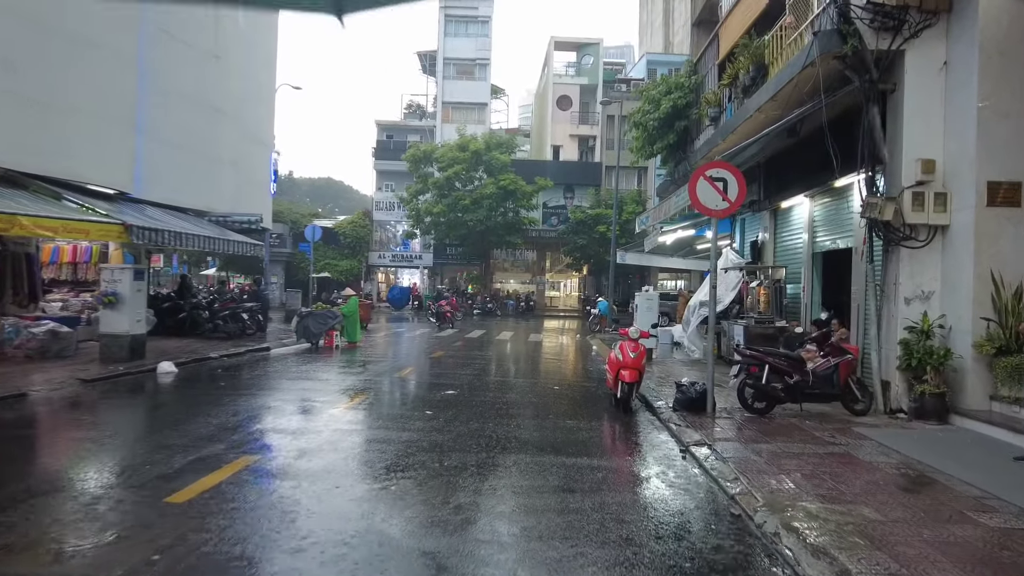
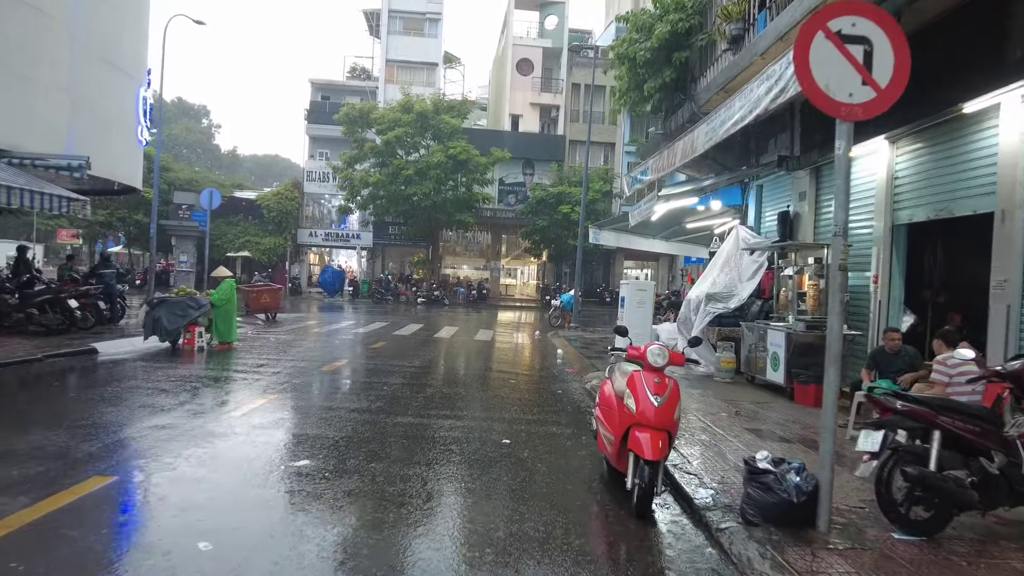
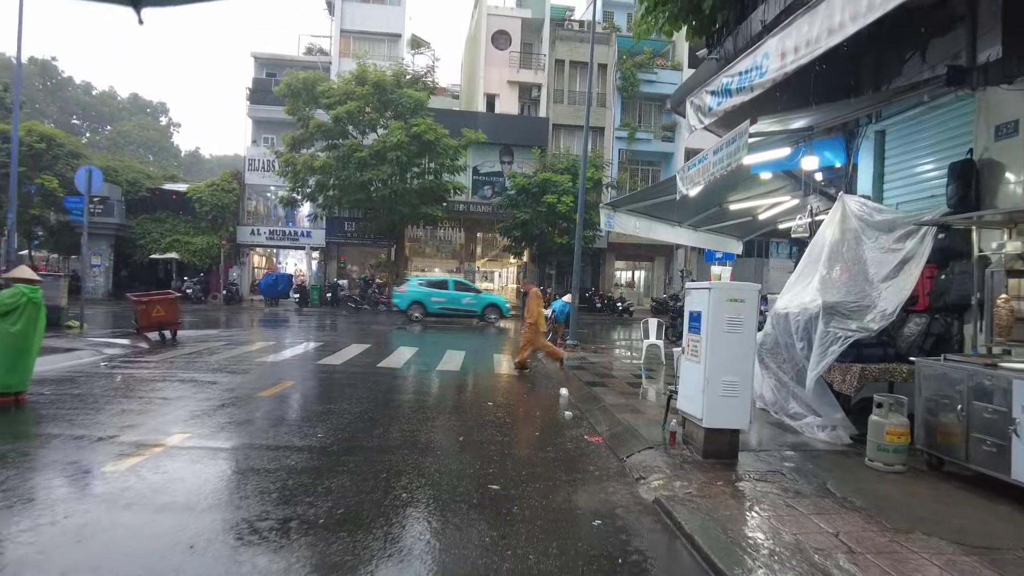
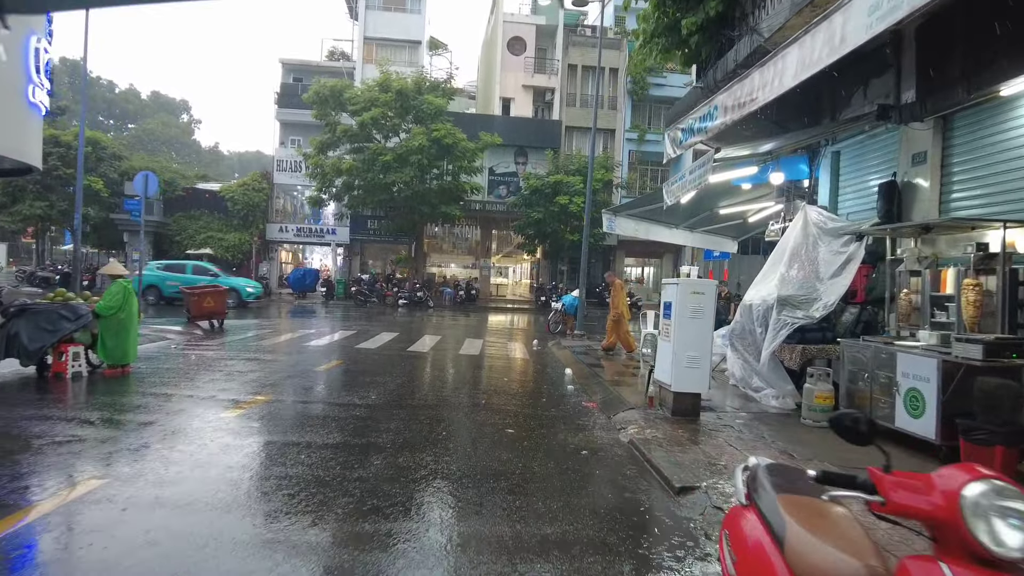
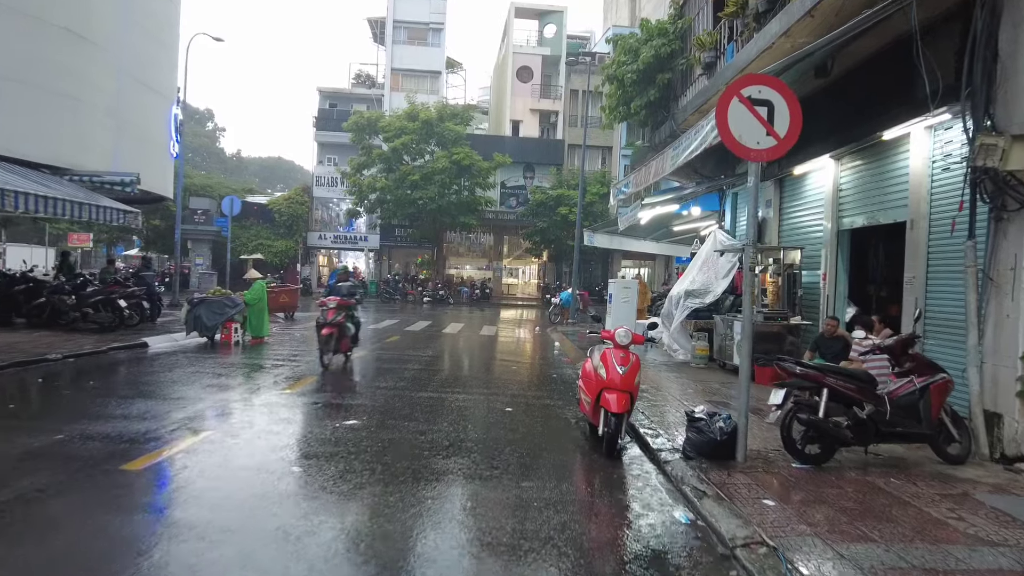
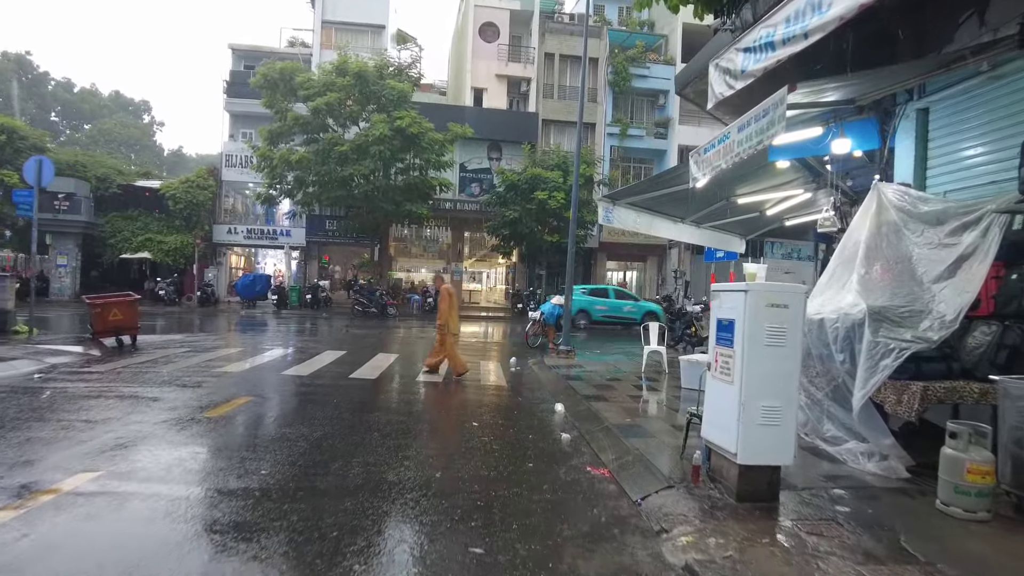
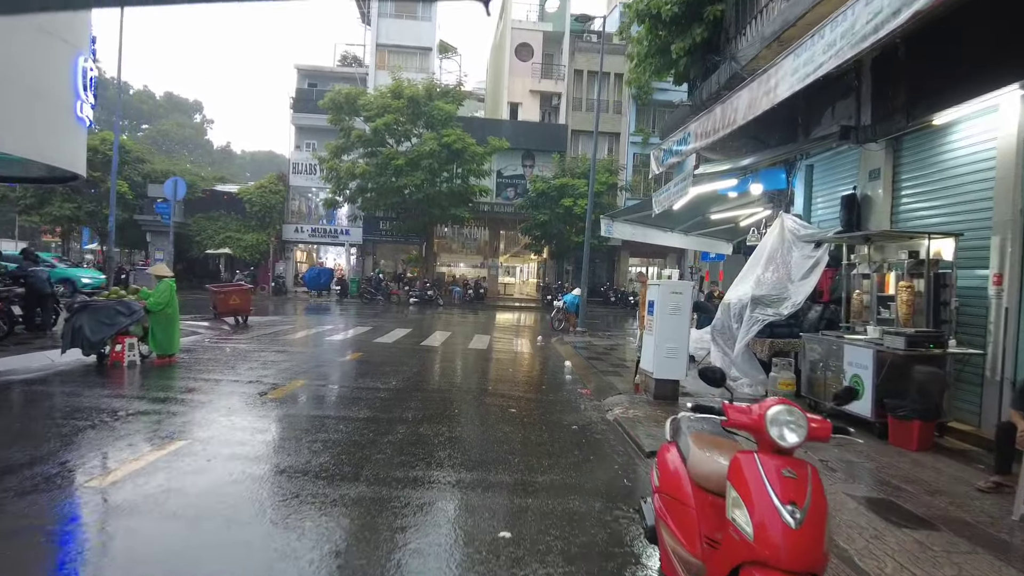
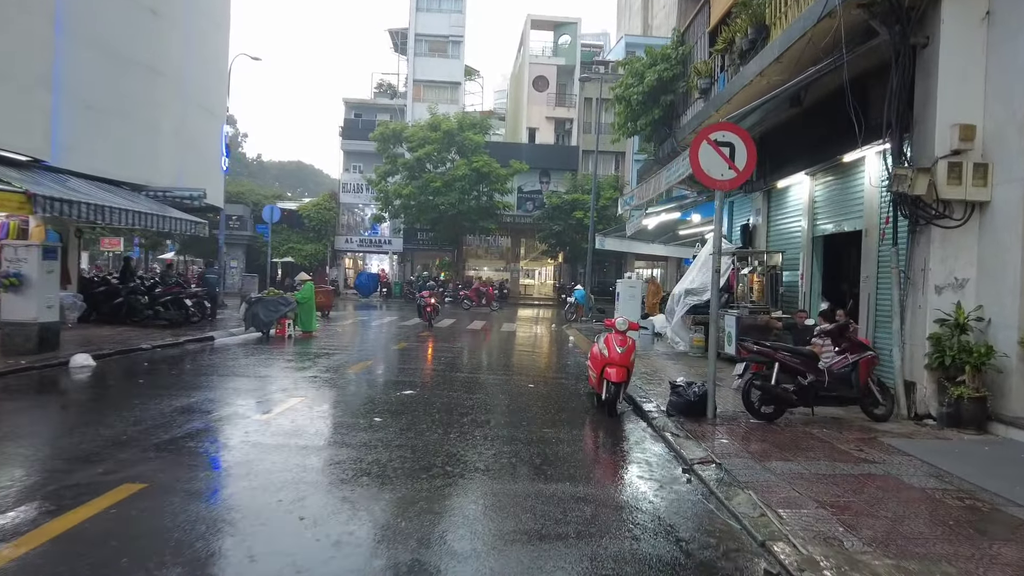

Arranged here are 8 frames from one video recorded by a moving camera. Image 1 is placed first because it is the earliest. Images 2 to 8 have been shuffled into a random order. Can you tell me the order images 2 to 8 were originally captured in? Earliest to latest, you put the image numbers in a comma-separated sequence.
8, 5, 2, 7, 4, 3, 6
